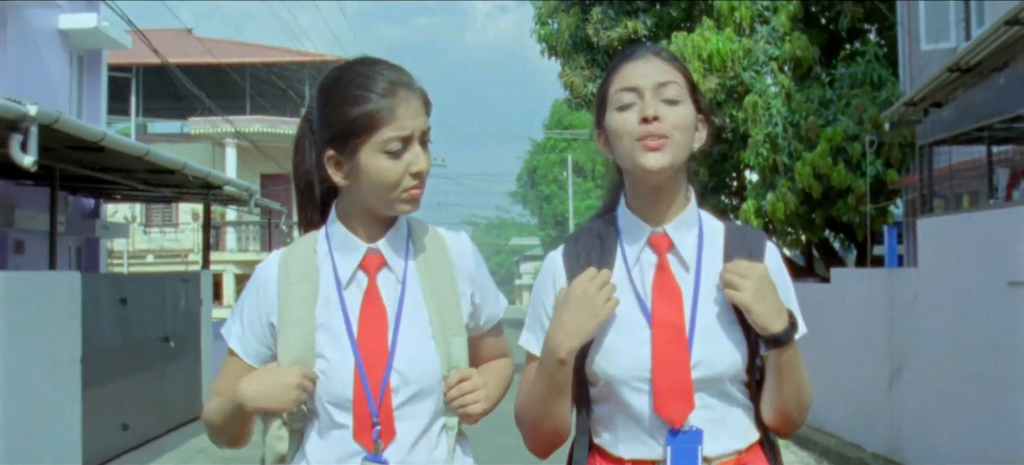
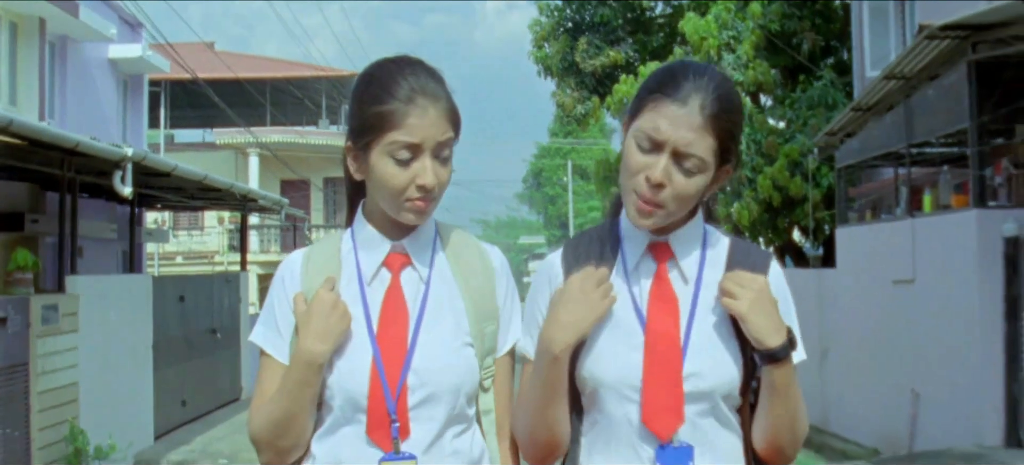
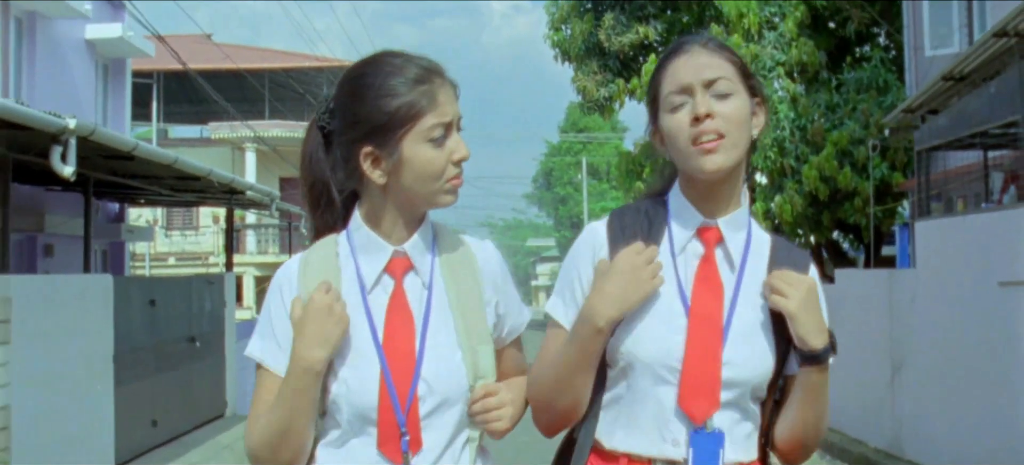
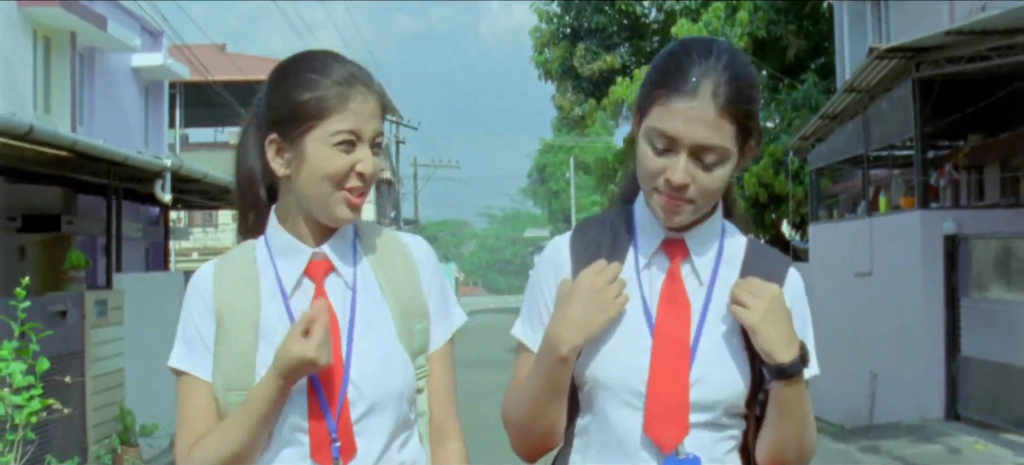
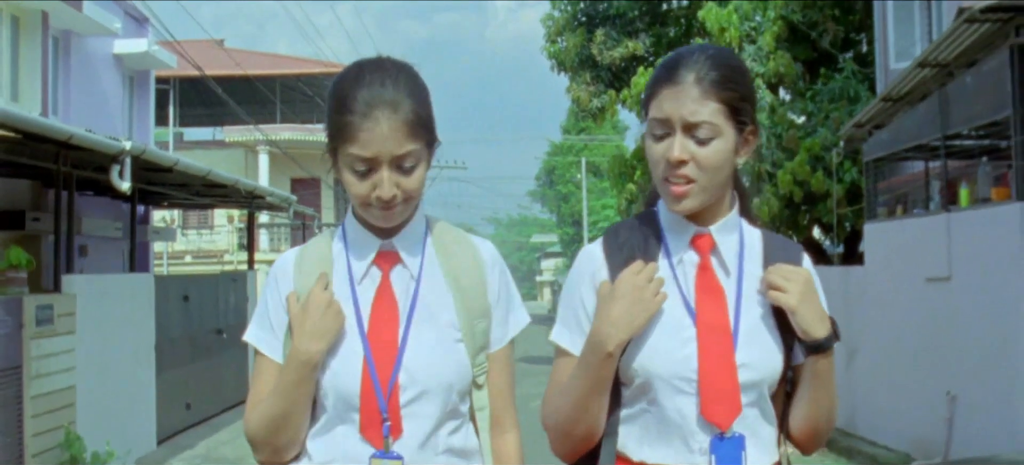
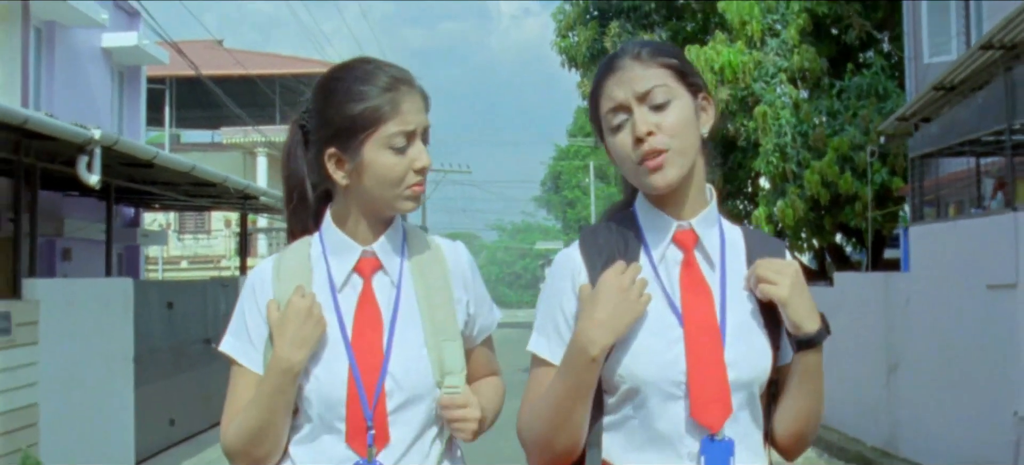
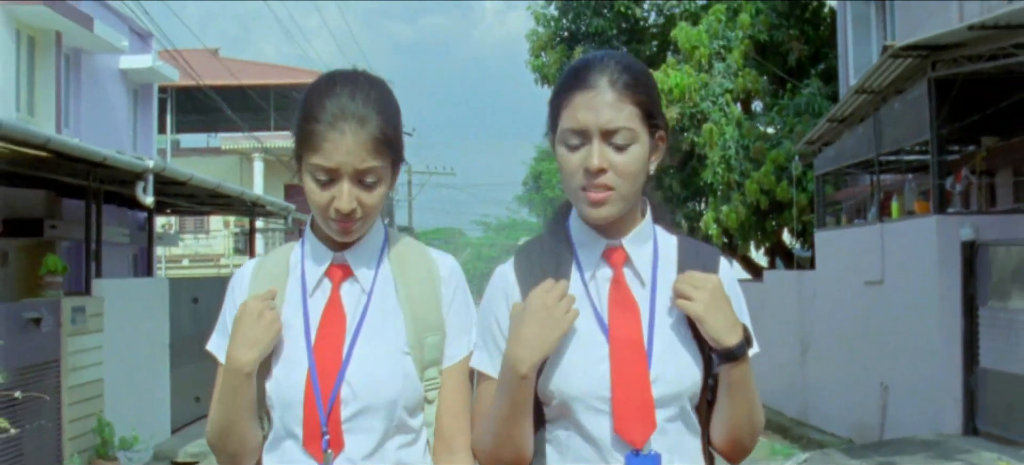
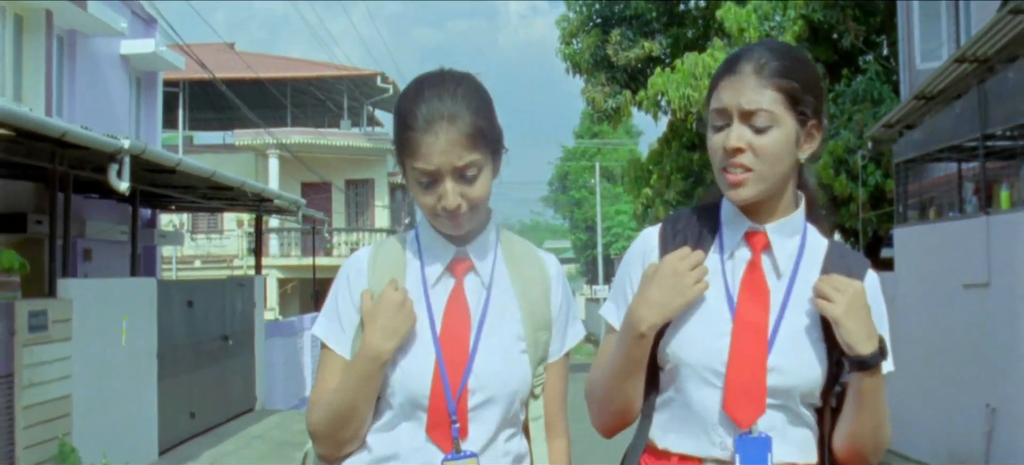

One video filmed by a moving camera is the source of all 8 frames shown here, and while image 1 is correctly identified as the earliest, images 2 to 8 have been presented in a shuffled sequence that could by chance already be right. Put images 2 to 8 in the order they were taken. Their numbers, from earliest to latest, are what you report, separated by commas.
3, 6, 8, 5, 2, 7, 4
